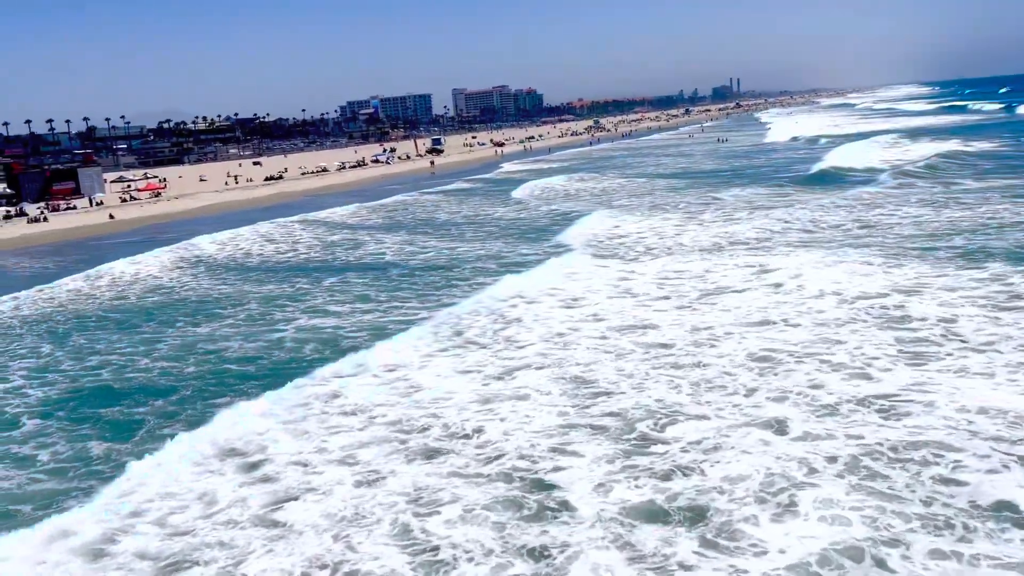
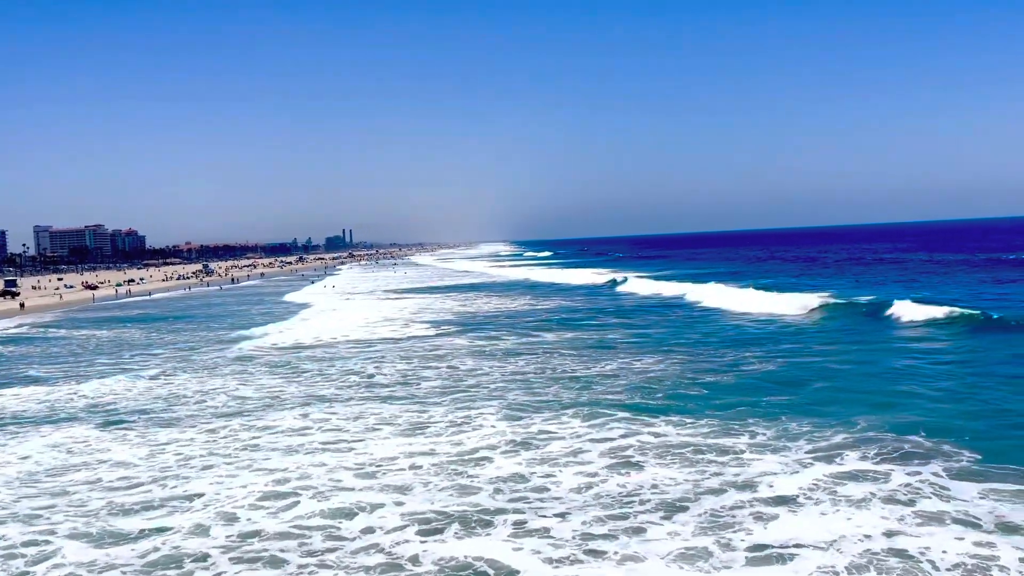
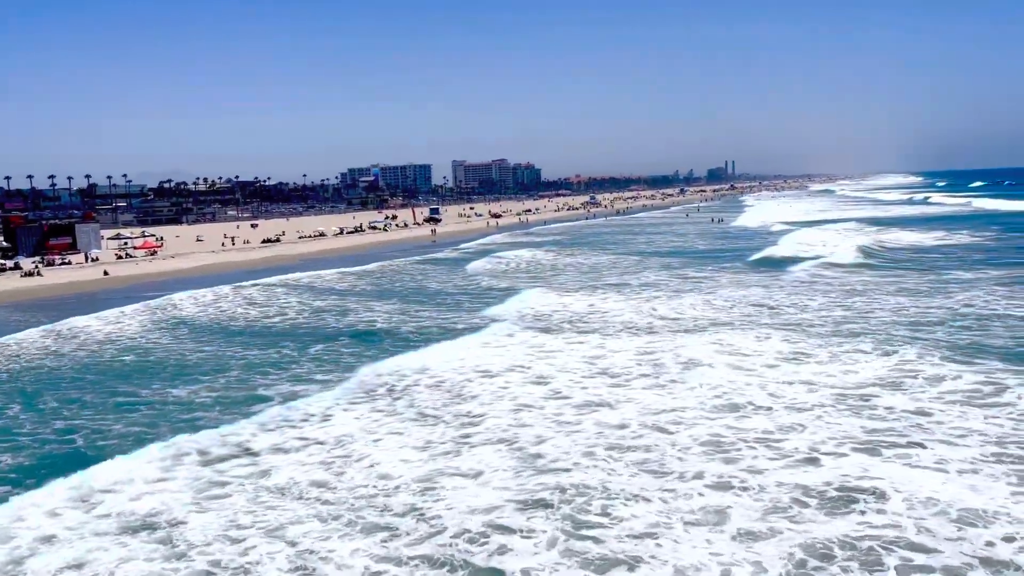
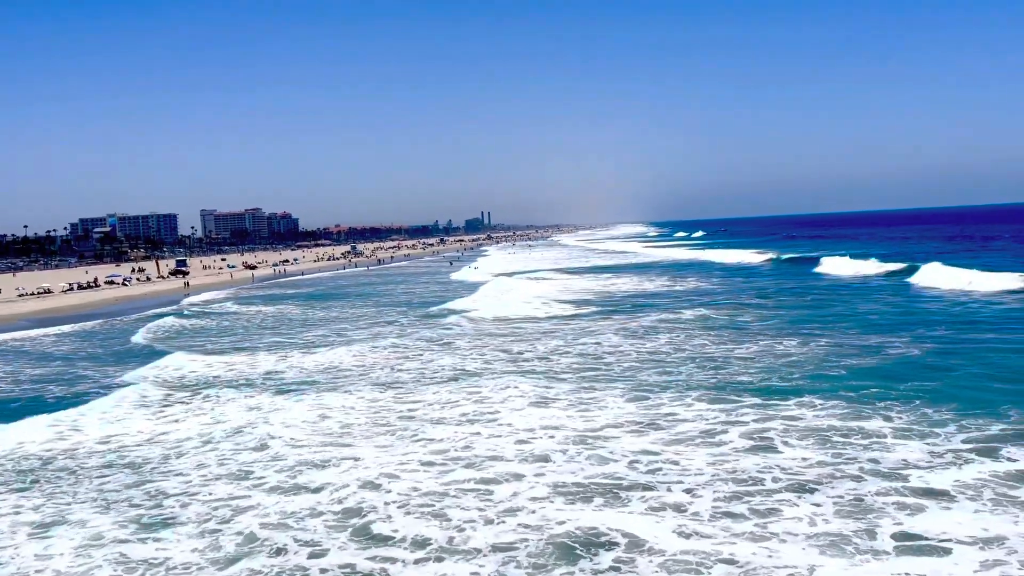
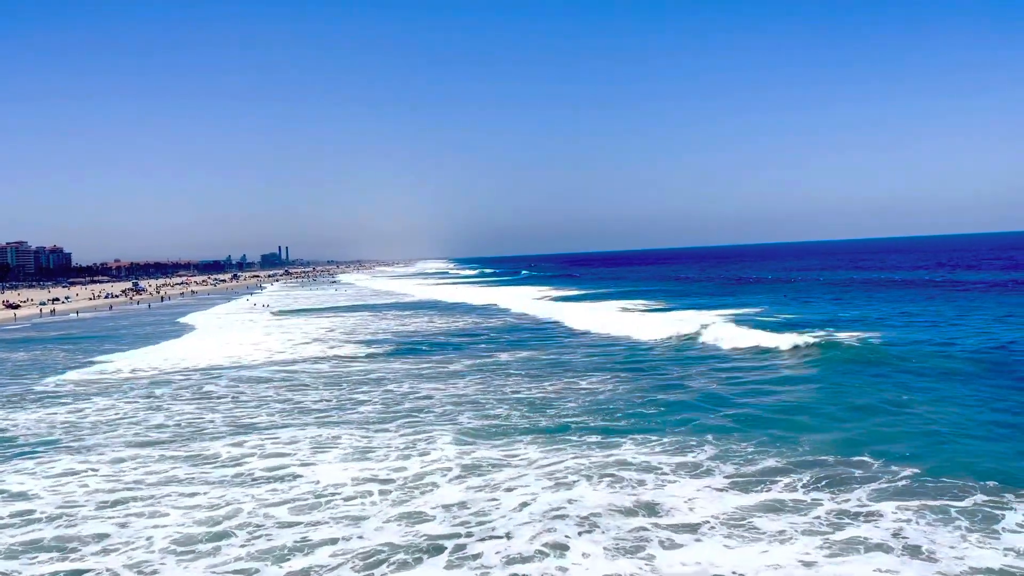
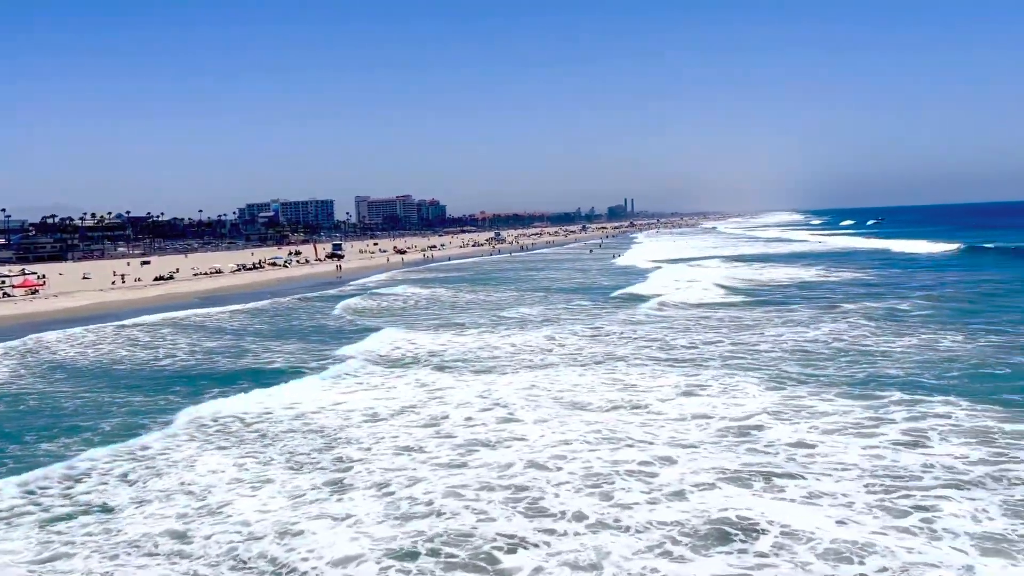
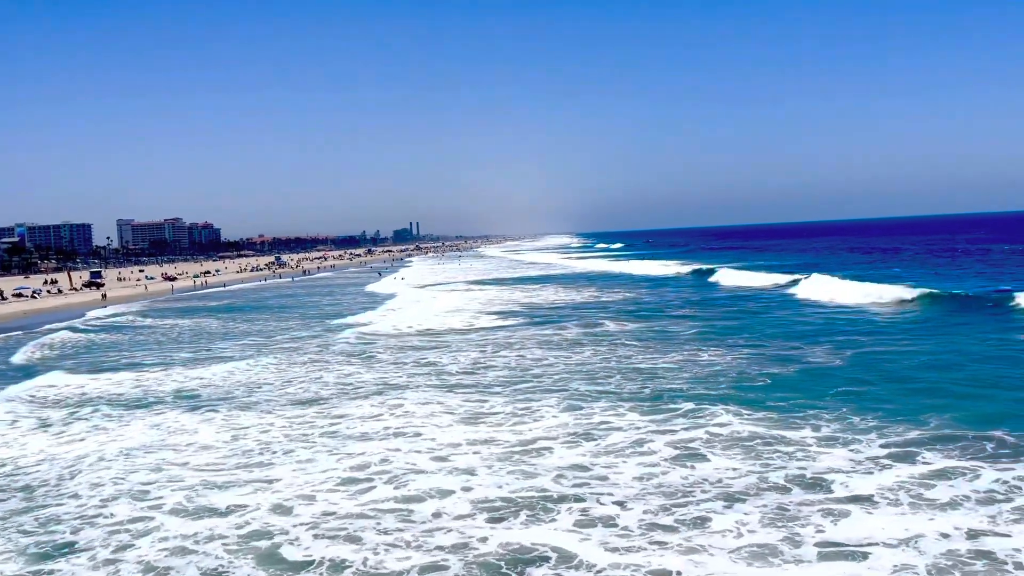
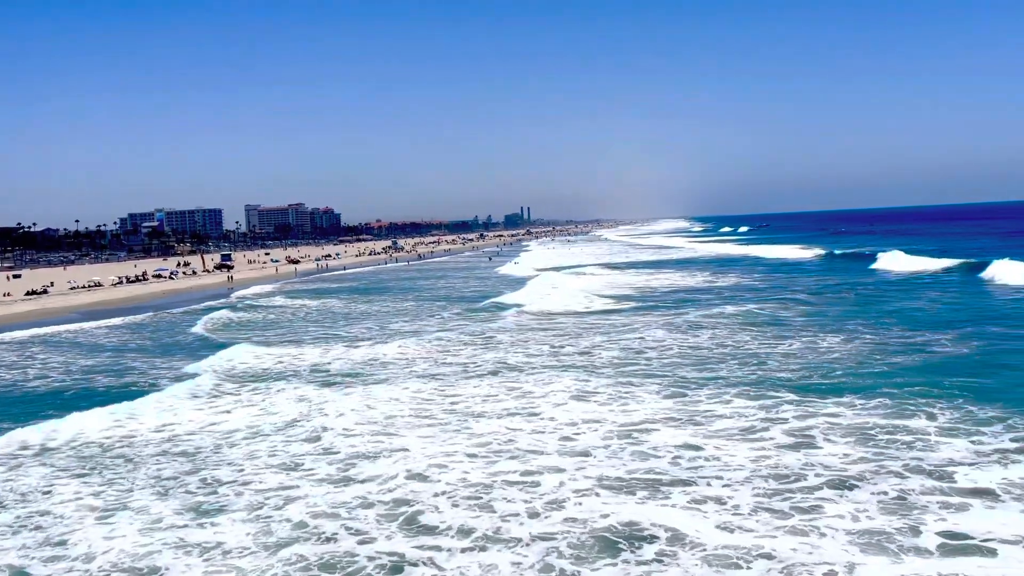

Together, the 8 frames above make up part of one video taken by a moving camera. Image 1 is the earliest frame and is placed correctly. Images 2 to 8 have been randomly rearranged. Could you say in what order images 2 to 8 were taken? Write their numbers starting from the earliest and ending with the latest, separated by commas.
3, 6, 8, 4, 7, 2, 5
